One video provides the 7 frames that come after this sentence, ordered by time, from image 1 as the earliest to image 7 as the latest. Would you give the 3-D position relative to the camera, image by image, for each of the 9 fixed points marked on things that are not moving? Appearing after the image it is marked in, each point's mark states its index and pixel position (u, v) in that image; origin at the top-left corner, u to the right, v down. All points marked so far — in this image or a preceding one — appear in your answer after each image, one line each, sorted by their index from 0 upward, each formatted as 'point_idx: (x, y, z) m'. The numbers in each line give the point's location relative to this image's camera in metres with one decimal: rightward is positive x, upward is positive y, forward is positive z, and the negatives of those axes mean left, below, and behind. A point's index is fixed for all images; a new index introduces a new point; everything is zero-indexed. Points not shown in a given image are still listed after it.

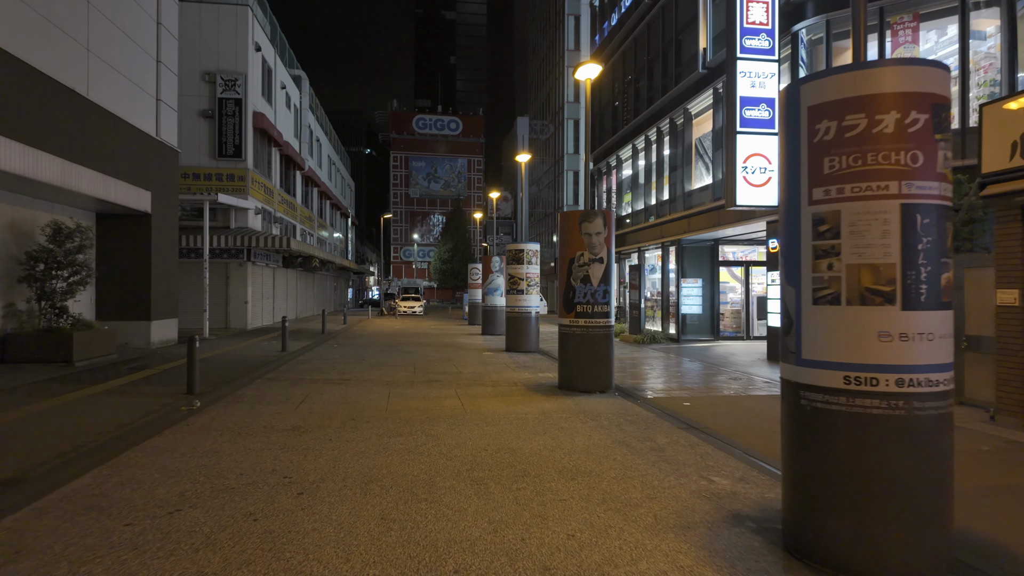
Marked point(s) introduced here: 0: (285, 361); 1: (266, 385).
0: (-5.6, -1.8, +14.6) m
1: (-4.5, -1.8, +10.8) m
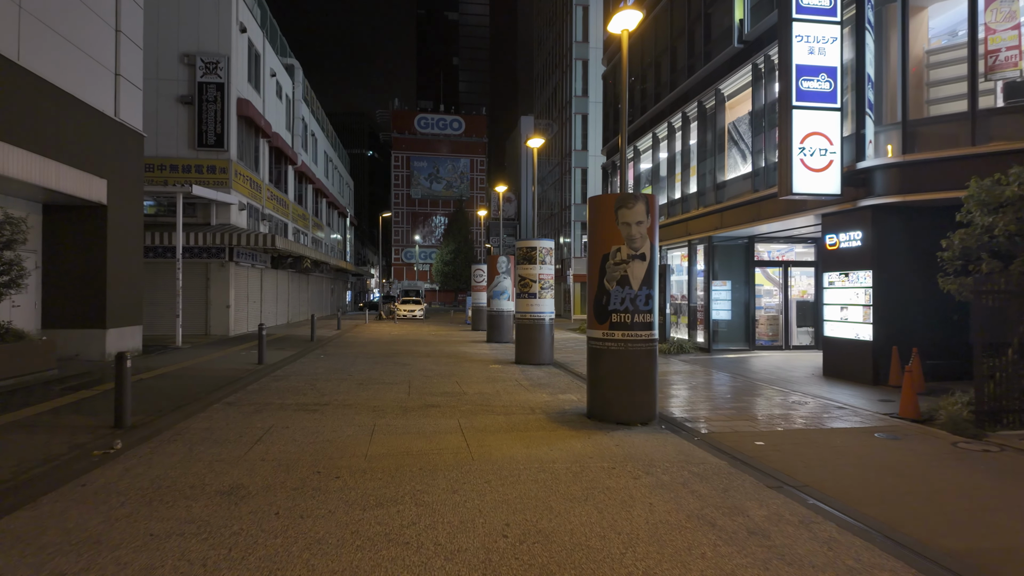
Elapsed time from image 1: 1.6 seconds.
0: (-5.3, -1.9, +12.4) m
1: (-4.3, -1.9, +8.6) m
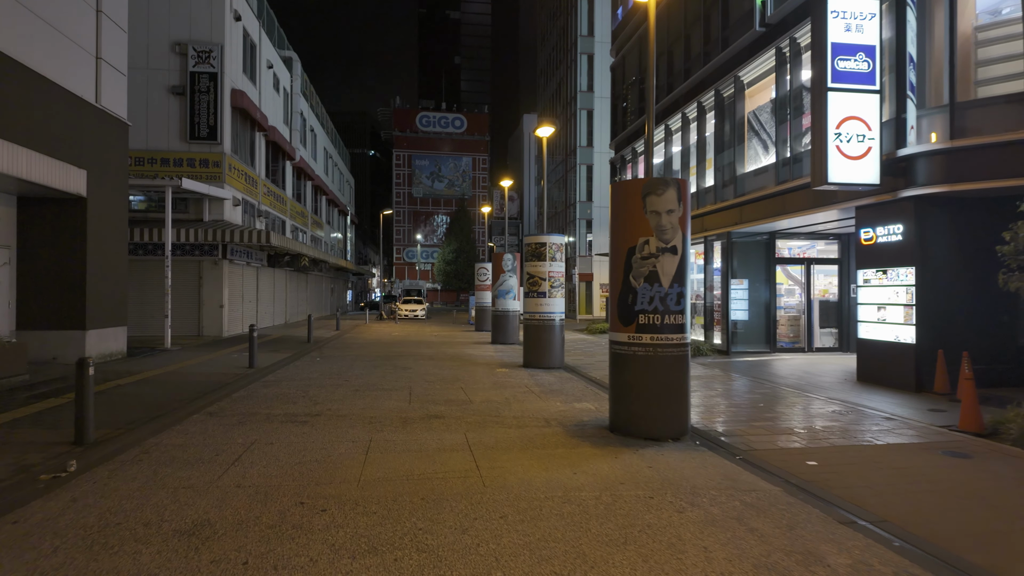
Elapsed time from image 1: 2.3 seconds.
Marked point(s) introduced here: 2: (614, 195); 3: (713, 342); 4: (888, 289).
0: (-5.2, -1.9, +11.5) m
1: (-4.1, -1.8, +7.7) m
2: (+1.3, +1.2, +7.7) m
3: (+6.2, -1.7, +18.2) m
4: (+7.3, 0.0, +11.4) m
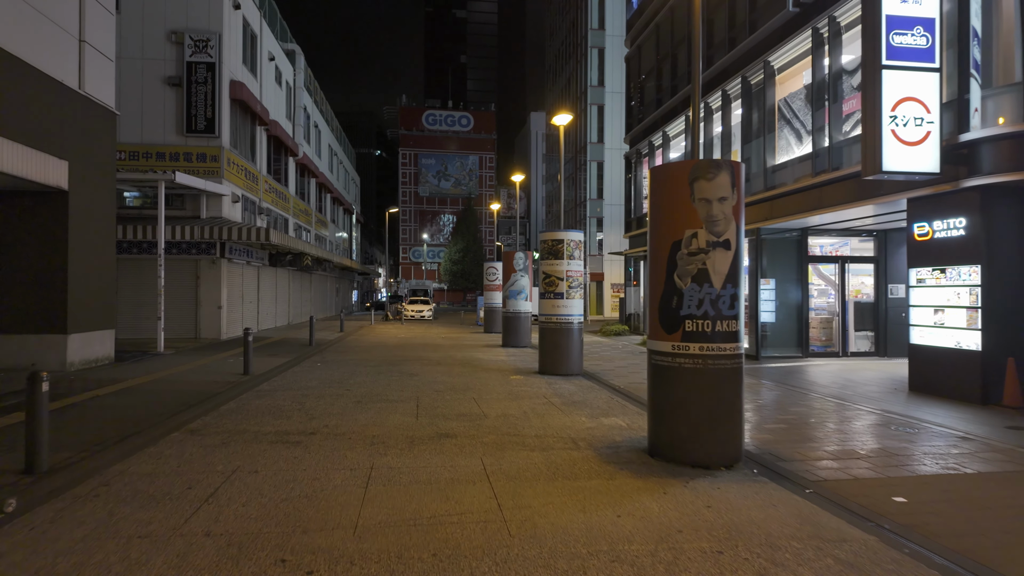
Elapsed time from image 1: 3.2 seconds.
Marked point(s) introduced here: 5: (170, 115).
0: (-4.8, -1.9, +10.5) m
1: (-3.8, -1.8, +6.7) m
2: (+1.6, +1.2, +6.6) m
3: (+6.6, -1.7, +17.0) m
4: (+7.6, 0.0, +10.3) m
5: (-11.6, +5.8, +19.8) m
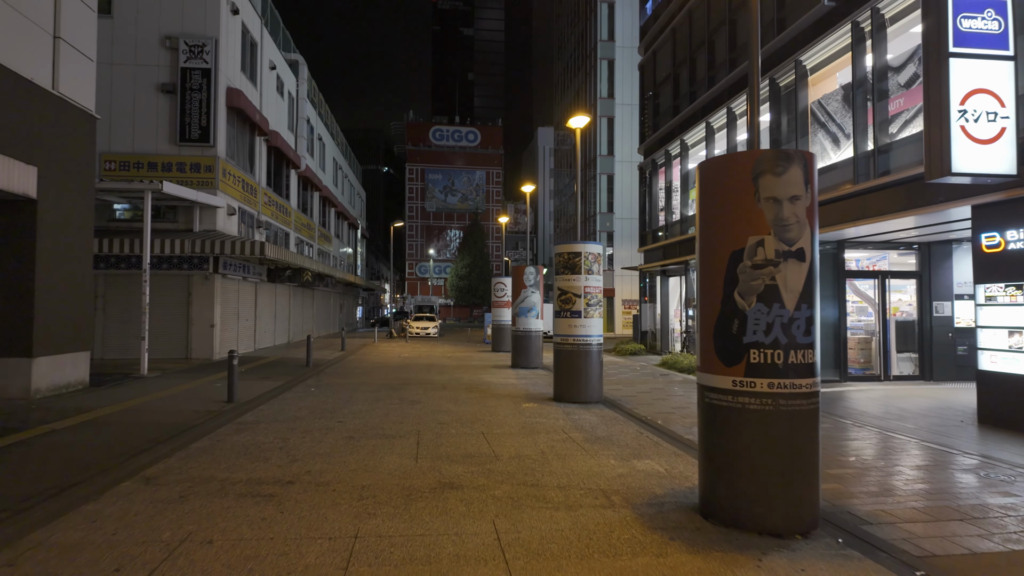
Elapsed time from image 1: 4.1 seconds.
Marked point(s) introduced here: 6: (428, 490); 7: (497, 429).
0: (-4.6, -2.2, +9.3) m
1: (-3.6, -2.0, +5.5) m
2: (+1.8, +1.0, +5.4) m
3: (+6.9, -2.2, +15.7) m
4: (+7.8, -0.3, +8.9) m
5: (-11.2, +5.3, +18.8) m
6: (-0.9, -2.1, +6.0) m
7: (-0.2, -2.2, +9.0) m
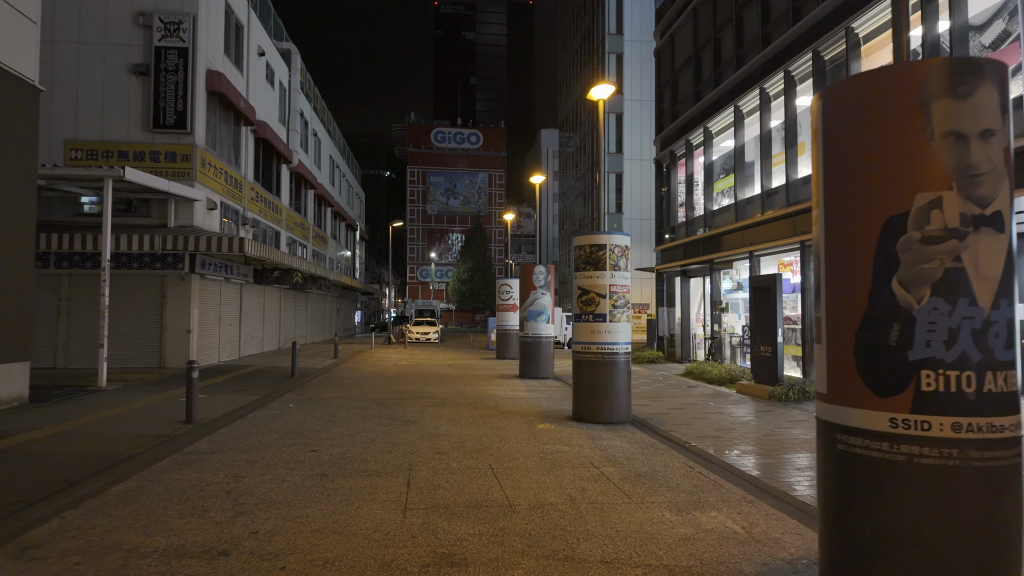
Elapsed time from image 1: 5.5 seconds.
0: (-4.4, -2.1, +7.5) m
1: (-3.5, -2.0, +3.6) m
2: (+2.0, +1.1, +3.6) m
3: (+7.1, -2.2, +13.8) m
4: (+8.0, -0.3, +7.1) m
5: (-11.0, +5.2, +17.1) m
6: (-0.7, -2.0, +4.2) m
7: (0.0, -2.1, +7.2) m
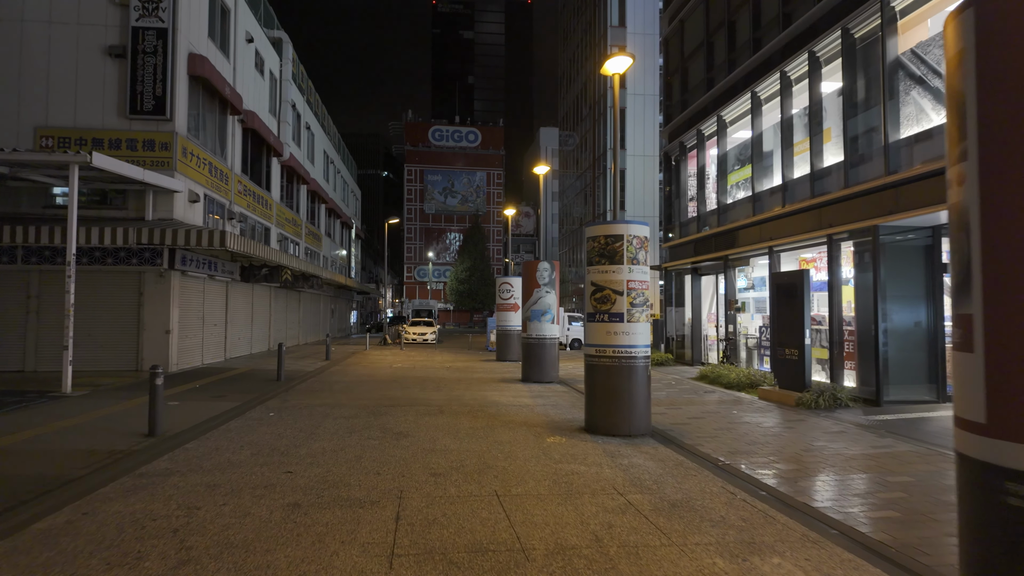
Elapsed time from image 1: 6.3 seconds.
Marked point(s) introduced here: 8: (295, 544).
0: (-4.3, -2.1, +6.4) m
1: (-3.4, -1.9, +2.5) m
2: (+2.1, +1.2, +2.5) m
3: (+7.2, -2.1, +12.8) m
4: (+8.1, -0.2, +6.0) m
5: (-10.9, +5.3, +16.0) m
6: (-0.6, -1.9, +3.1) m
7: (+0.1, -2.1, +6.1) m
8: (-1.7, -2.0, +4.6) m
